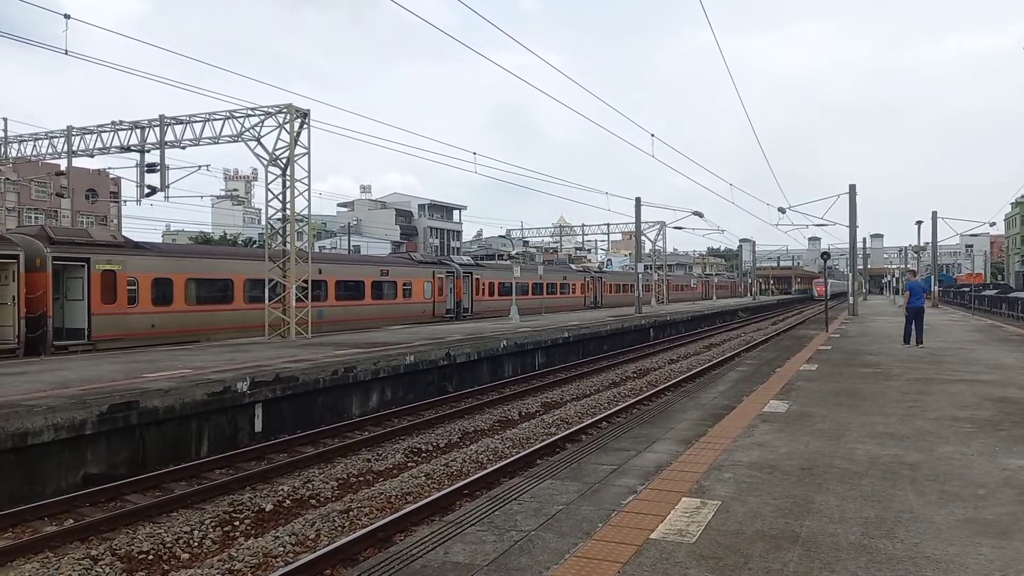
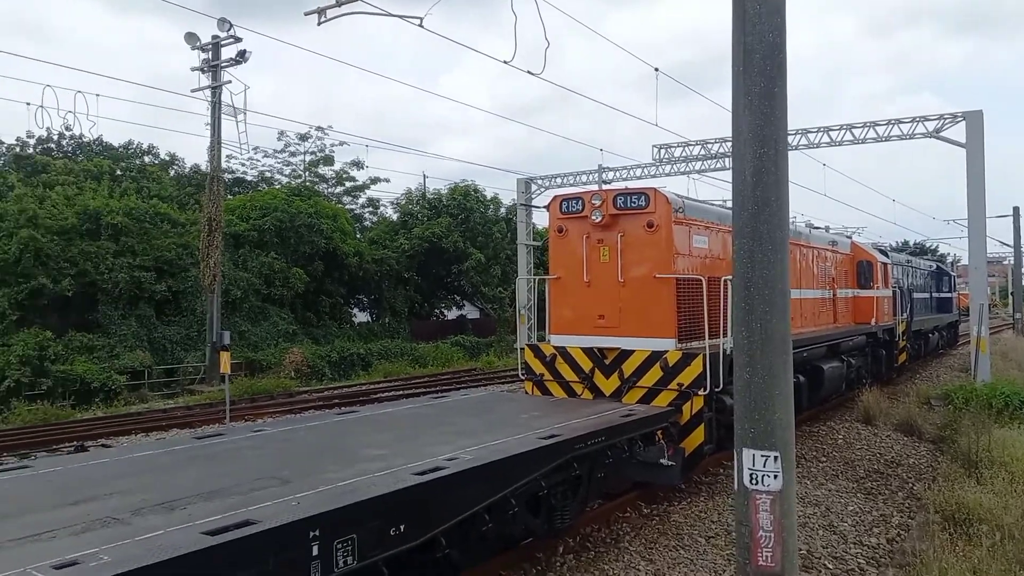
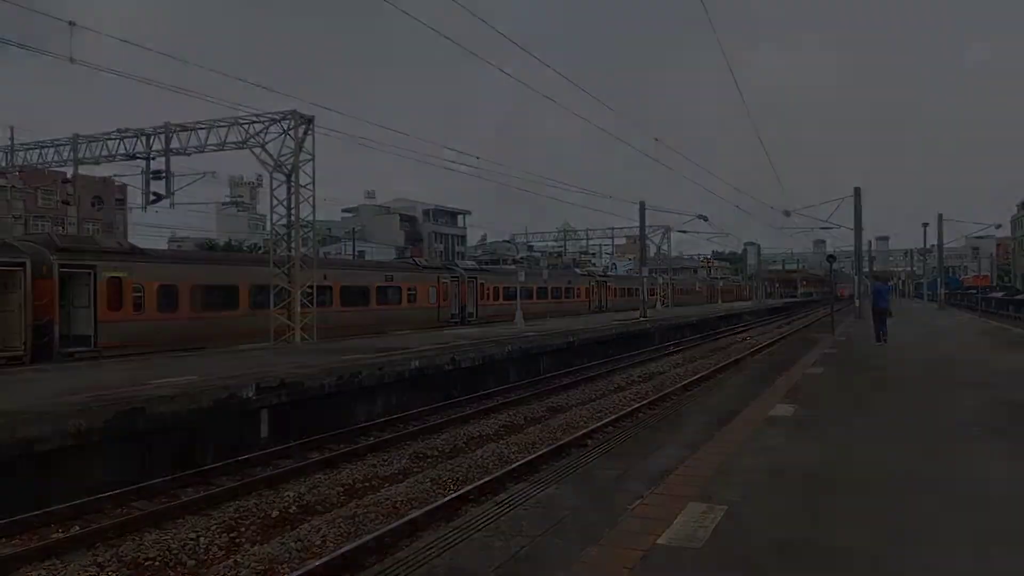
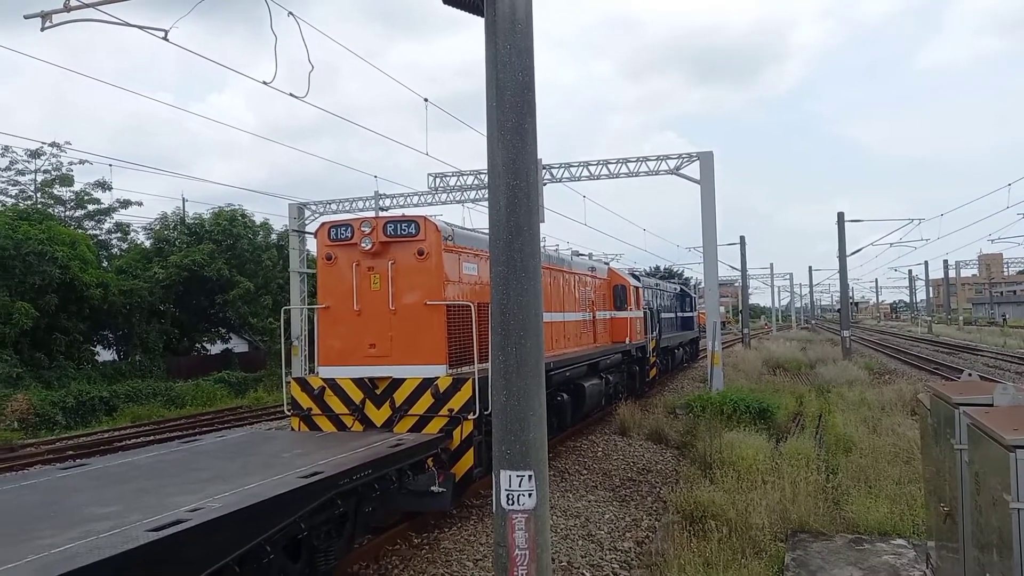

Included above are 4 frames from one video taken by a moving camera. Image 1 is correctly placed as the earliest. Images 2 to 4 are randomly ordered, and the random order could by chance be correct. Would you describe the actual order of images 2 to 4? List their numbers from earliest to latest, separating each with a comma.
3, 4, 2
